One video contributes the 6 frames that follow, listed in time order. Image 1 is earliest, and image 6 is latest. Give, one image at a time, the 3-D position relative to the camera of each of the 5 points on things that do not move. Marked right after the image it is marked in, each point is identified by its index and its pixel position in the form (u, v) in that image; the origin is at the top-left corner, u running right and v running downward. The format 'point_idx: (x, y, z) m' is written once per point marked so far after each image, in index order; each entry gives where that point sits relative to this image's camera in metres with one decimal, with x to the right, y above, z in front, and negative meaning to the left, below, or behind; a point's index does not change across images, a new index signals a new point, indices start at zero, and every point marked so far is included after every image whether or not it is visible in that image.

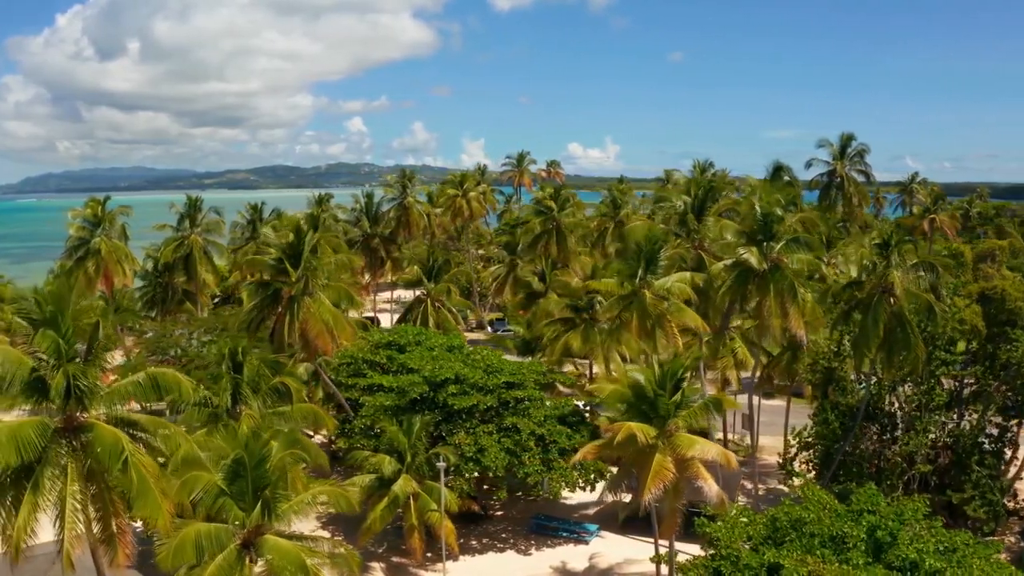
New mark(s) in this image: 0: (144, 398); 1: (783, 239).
0: (-6.6, -2.0, +12.9) m
1: (+7.3, +1.2, +19.1) m
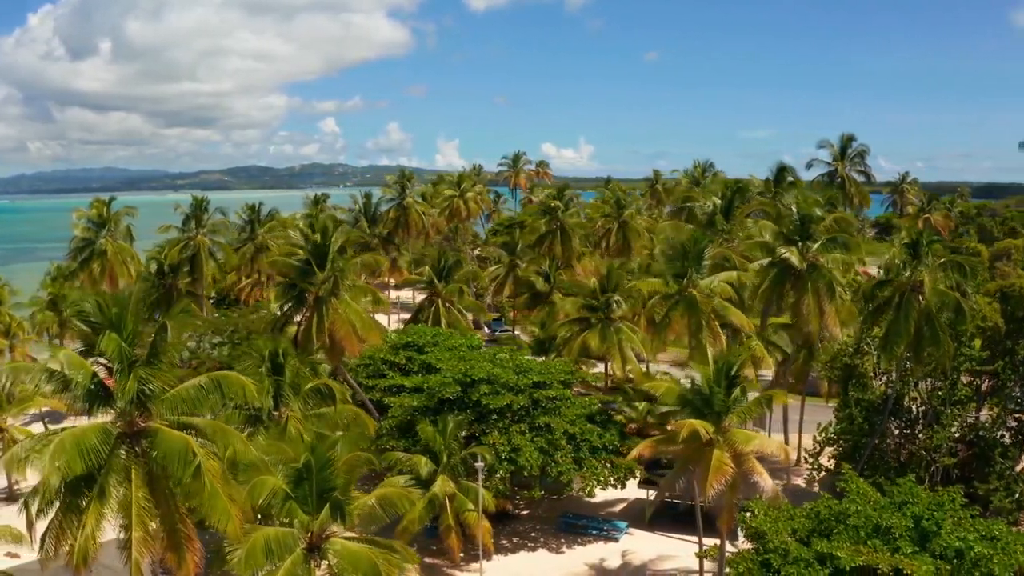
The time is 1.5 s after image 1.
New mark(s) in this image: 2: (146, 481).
0: (-5.4, -2.0, +12.7) m
1: (+8.3, +1.3, +19.4) m
2: (-6.4, -3.4, +12.6) m
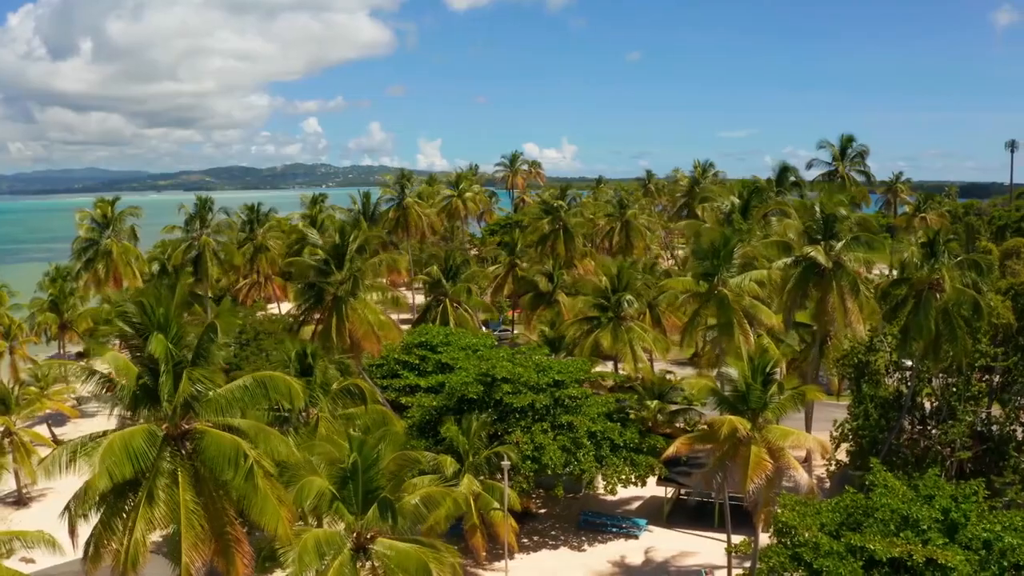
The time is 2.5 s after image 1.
0: (-4.5, -2.0, +12.7) m
1: (+9.0, +1.4, +19.6) m
2: (-5.6, -3.4, +12.6) m
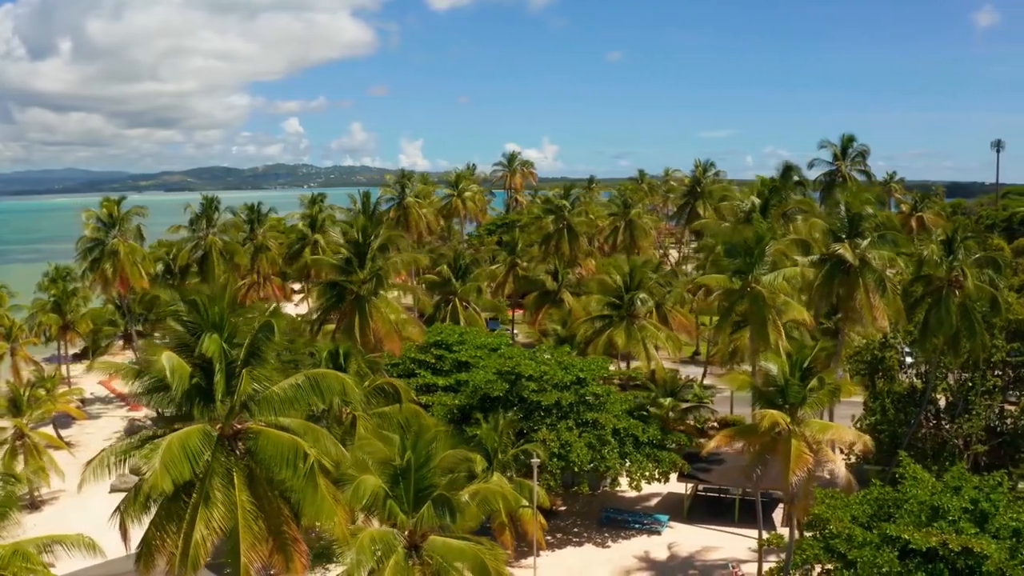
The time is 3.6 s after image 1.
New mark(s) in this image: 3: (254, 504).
0: (-3.6, -2.0, +12.7) m
1: (+9.8, +1.4, +19.9) m
2: (-4.6, -3.4, +12.5) m
3: (-4.4, -3.7, +12.3) m
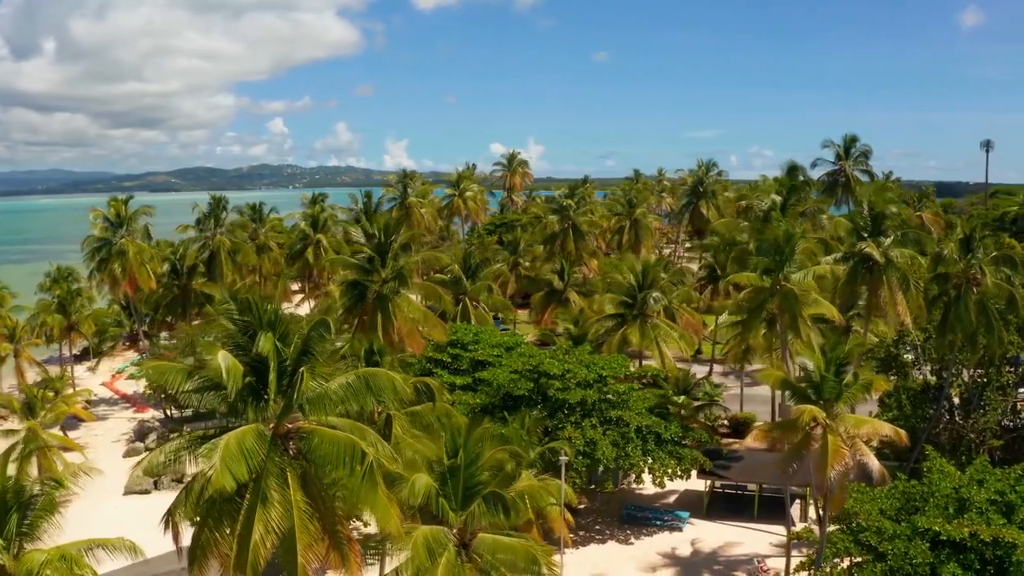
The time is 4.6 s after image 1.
0: (-2.7, -1.9, +12.7) m
1: (+10.6, +1.5, +20.2) m
2: (-3.7, -3.3, +12.6) m
3: (-3.5, -3.7, +12.3) m
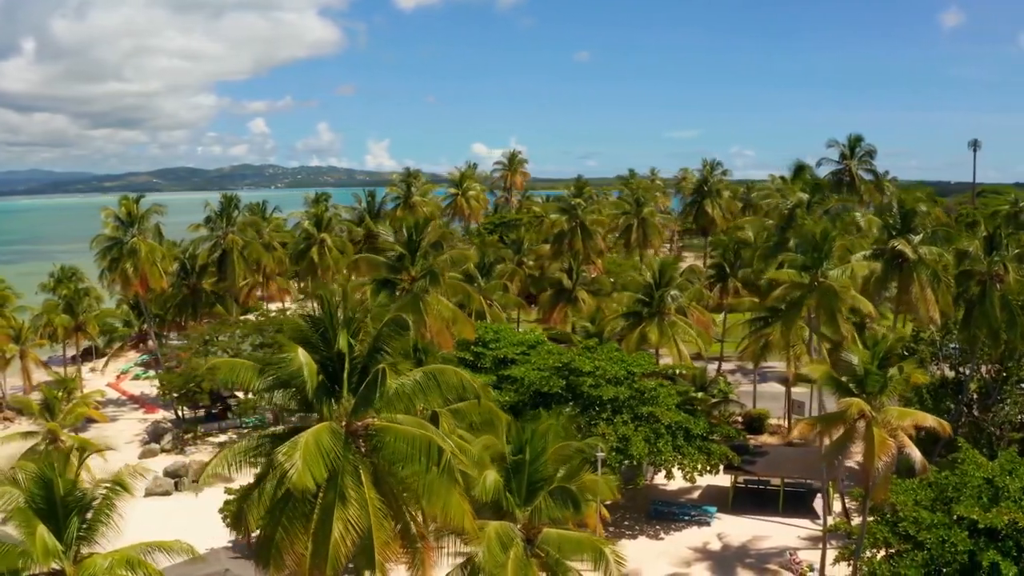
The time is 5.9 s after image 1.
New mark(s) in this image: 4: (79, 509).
0: (-1.5, -1.9, +12.8) m
1: (+11.6, +1.6, +20.6) m
2: (-2.5, -3.3, +12.7) m
3: (-2.2, -3.6, +12.4) m
4: (-8.3, -4.2, +13.9) m
